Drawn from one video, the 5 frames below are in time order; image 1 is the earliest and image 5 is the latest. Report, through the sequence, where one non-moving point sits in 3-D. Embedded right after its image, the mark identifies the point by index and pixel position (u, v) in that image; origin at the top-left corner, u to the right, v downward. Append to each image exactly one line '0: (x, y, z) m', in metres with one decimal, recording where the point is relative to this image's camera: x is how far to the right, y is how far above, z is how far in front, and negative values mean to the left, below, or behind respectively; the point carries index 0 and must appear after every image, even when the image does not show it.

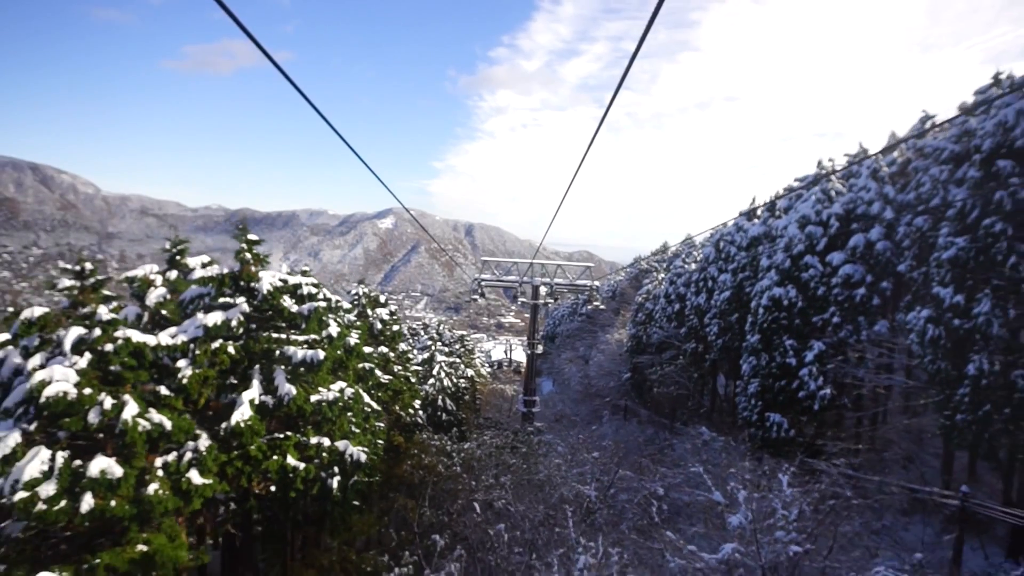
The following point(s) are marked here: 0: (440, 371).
0: (-2.0, -2.6, +18.0) m
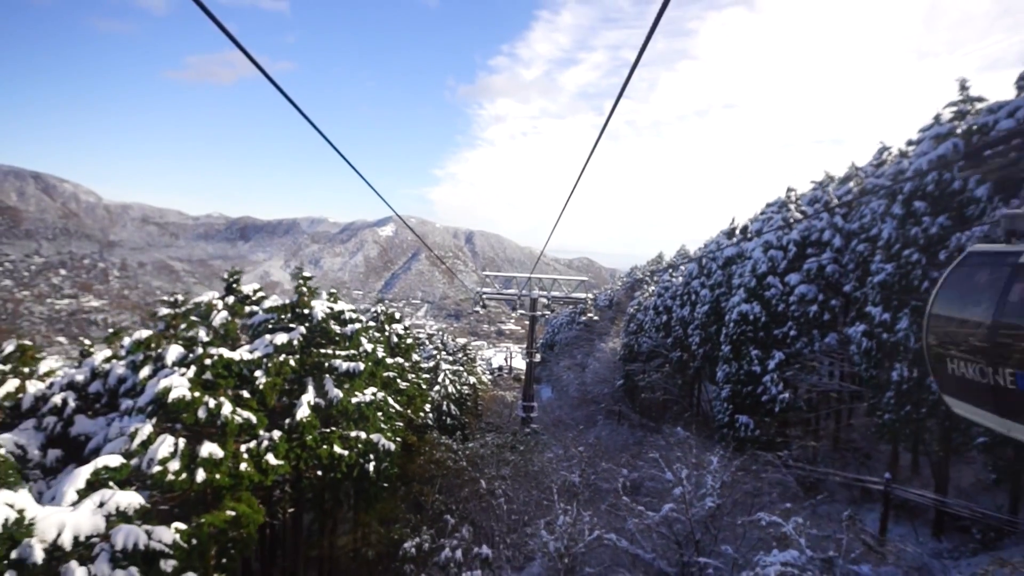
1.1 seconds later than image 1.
0: (-2.0, -2.8, +18.4) m
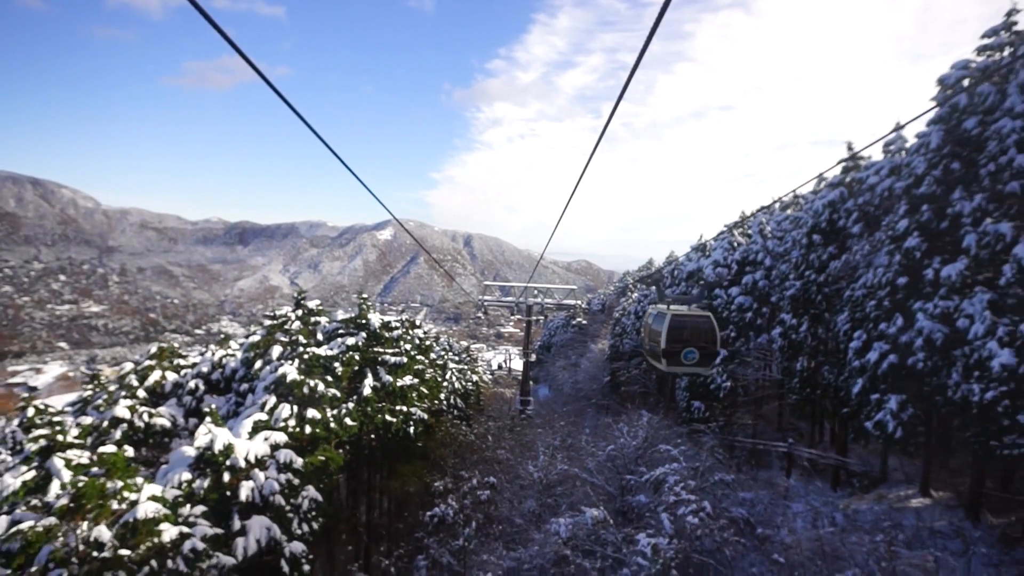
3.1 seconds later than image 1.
0: (-2.1, -3.0, +19.3) m
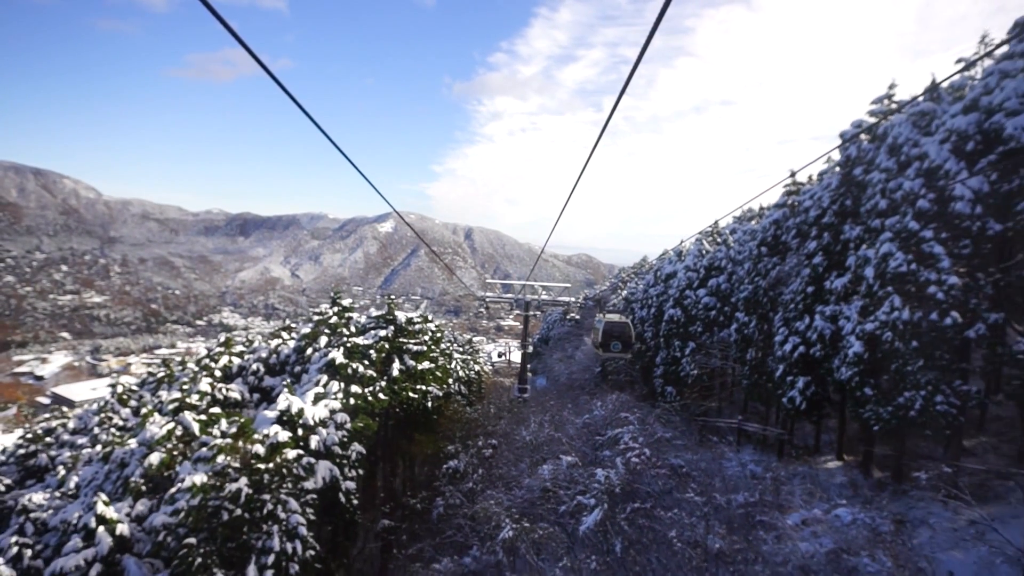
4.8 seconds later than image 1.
0: (-2.1, -2.8, +20.0) m
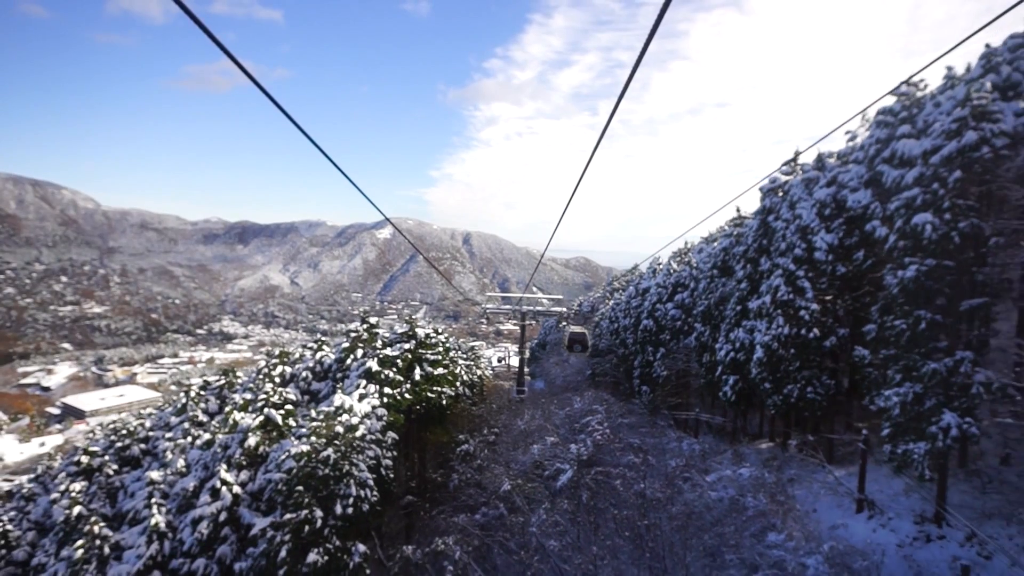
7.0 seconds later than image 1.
0: (-2.1, -3.1, +20.9) m
